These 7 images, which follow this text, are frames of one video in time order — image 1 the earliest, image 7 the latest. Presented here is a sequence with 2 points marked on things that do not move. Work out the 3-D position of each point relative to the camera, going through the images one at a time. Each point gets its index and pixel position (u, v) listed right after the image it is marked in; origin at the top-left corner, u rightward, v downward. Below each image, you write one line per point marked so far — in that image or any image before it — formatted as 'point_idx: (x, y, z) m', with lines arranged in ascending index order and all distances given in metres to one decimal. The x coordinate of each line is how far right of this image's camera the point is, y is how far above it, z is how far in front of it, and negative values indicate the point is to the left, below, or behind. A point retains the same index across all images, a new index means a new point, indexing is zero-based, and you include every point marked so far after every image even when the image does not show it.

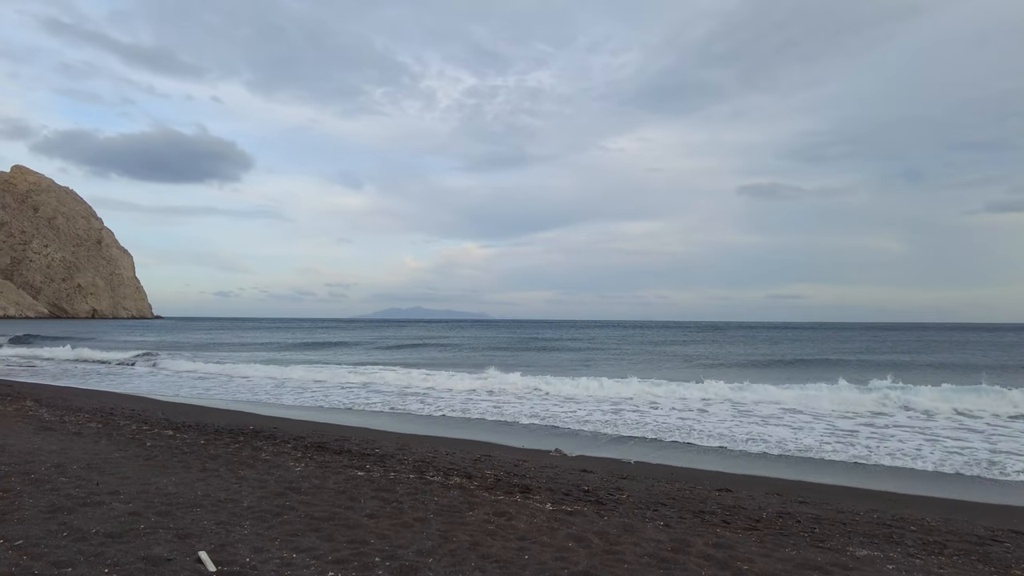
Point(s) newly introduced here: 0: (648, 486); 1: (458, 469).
0: (+1.6, -2.3, +7.6) m
1: (-0.6, -2.2, +8.0) m
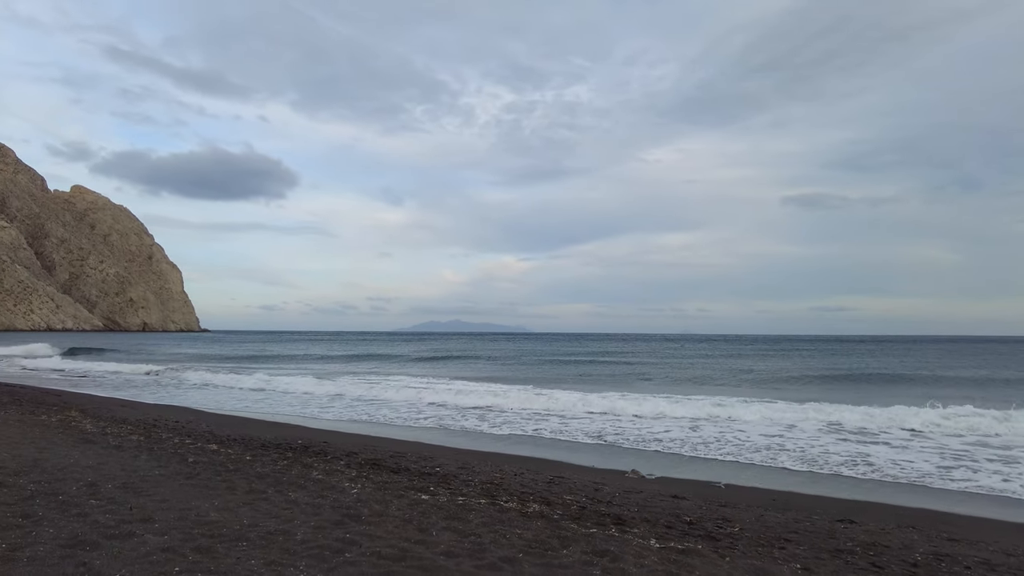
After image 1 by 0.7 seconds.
0: (+2.4, -2.2, +6.5) m
1: (+0.2, -2.2, +7.0) m
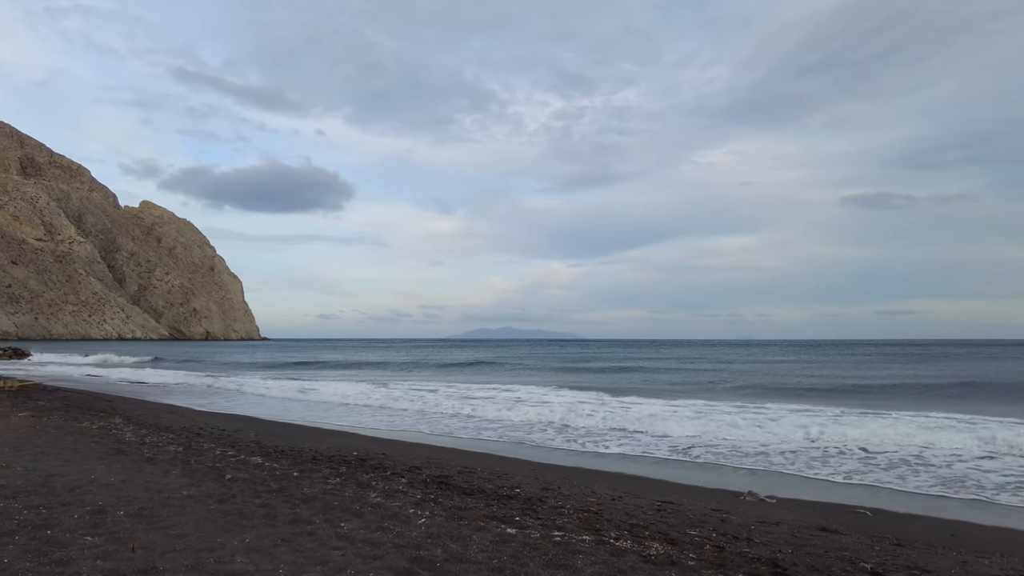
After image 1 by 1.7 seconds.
0: (+3.2, -2.0, +4.8) m
1: (+1.1, -2.0, +5.5) m
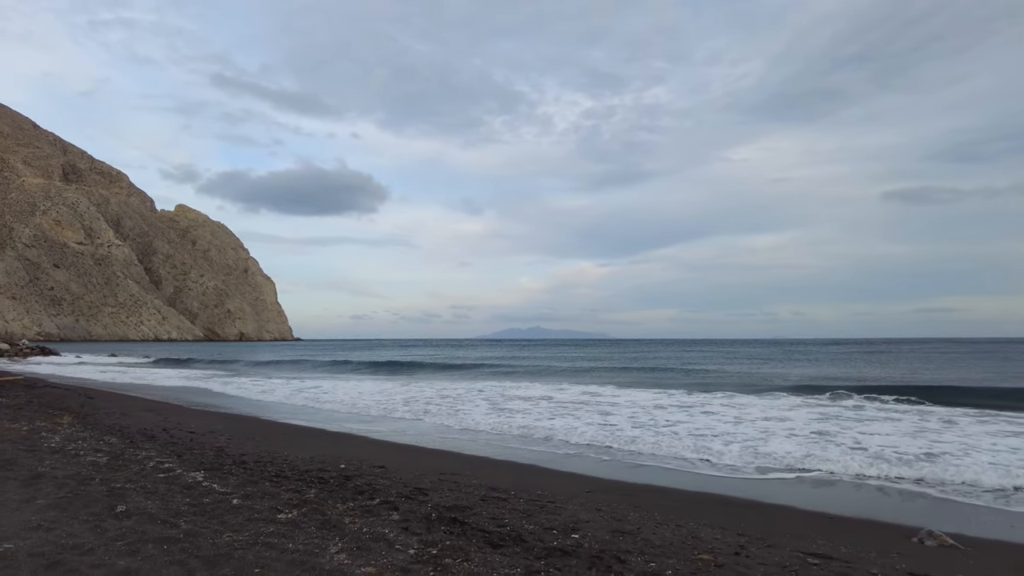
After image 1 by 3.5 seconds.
0: (+3.5, -1.5, +2.0) m
1: (+1.4, -1.4, +2.8) m
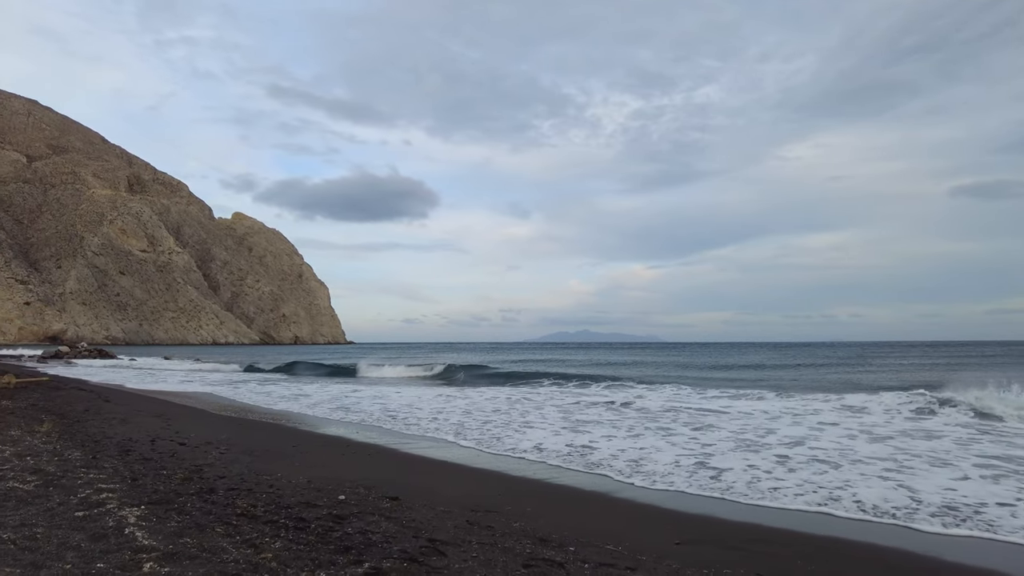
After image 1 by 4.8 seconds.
0: (+3.6, -1.2, -0.1) m
1: (+1.5, -1.2, +0.8) m
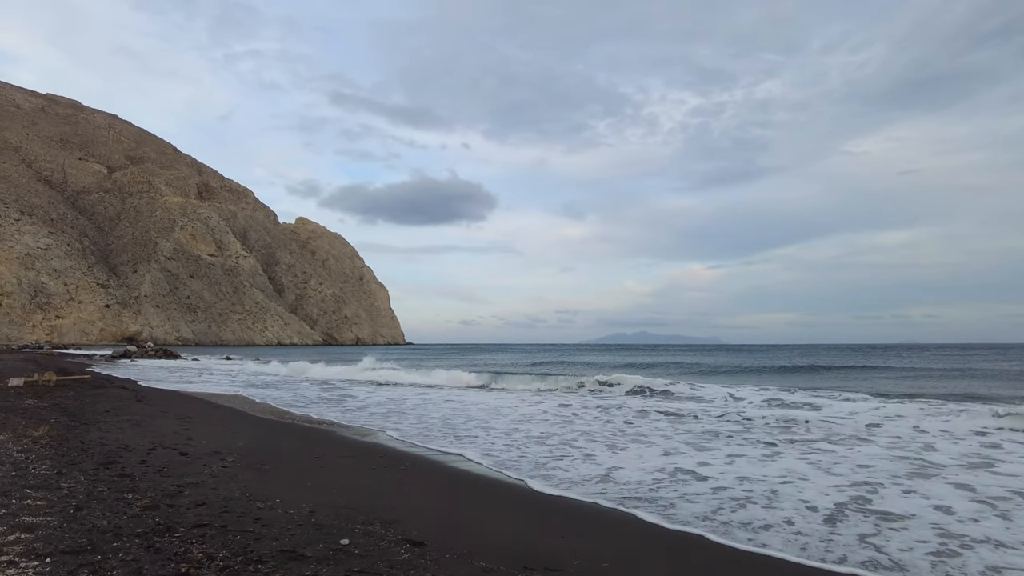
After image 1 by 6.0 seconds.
0: (+3.5, -0.9, -2.0) m
1: (+1.5, -0.9, -0.9) m
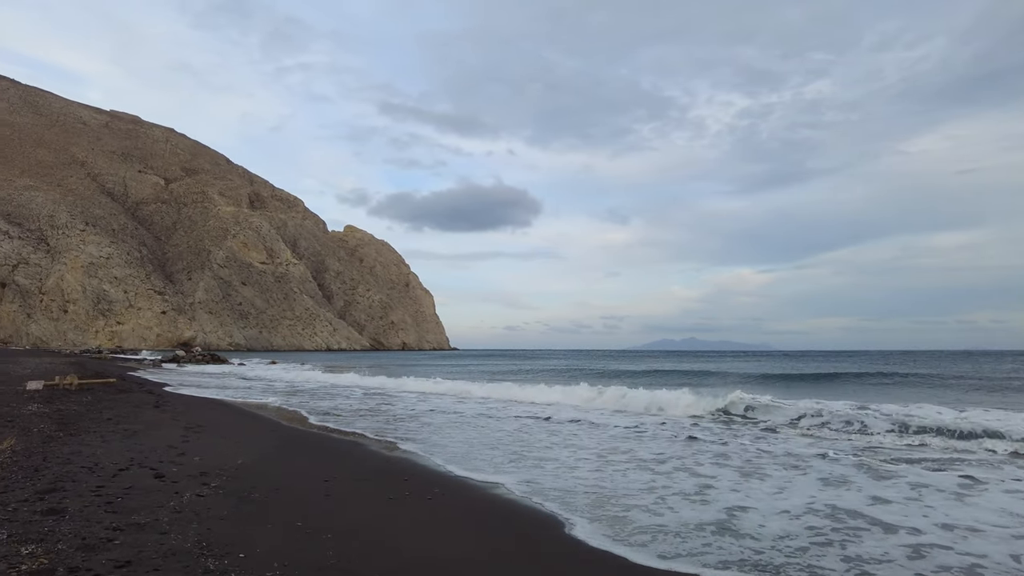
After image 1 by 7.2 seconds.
0: (+3.3, -0.7, -3.7) m
1: (+1.5, -0.7, -2.5) m
